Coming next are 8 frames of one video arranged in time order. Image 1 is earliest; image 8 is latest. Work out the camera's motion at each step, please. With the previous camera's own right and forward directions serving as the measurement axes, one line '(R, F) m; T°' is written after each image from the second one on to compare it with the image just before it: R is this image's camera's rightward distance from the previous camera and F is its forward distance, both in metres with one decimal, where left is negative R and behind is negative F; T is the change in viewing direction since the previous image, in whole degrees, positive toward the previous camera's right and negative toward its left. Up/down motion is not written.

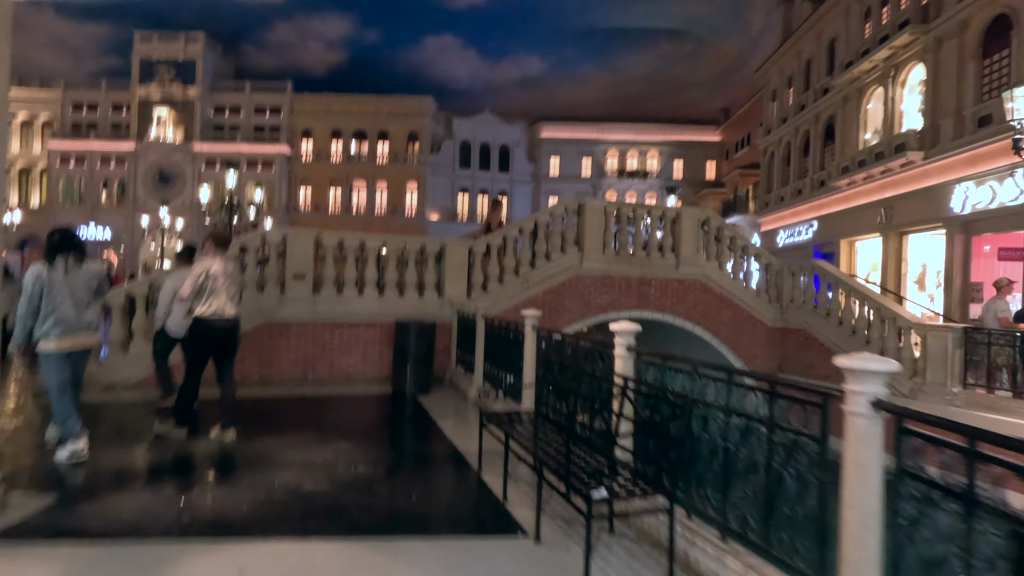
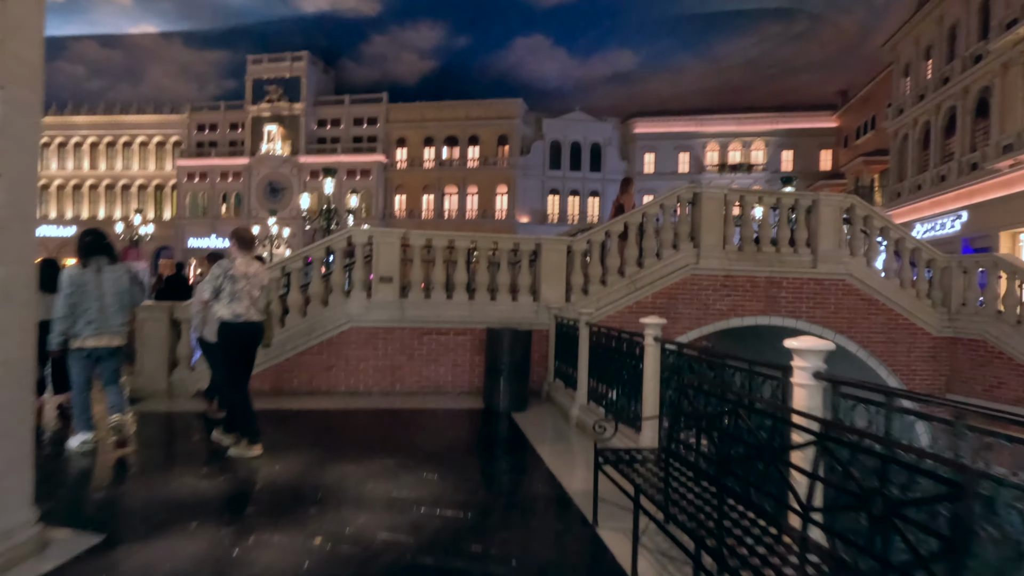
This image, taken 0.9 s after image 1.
(-0.2, +1.0) m; -9°
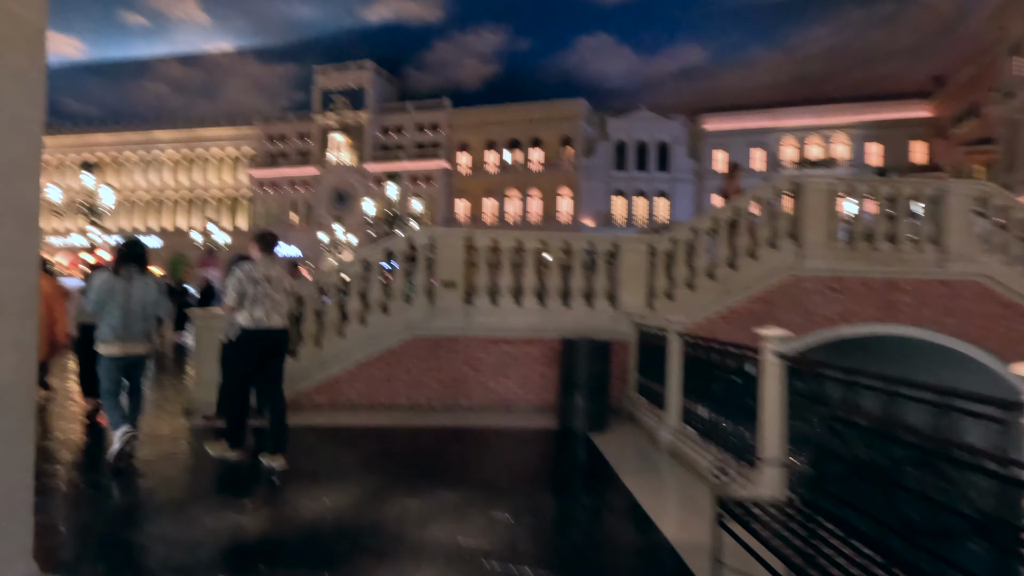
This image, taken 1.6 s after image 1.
(-0.2, +0.8) m; -6°
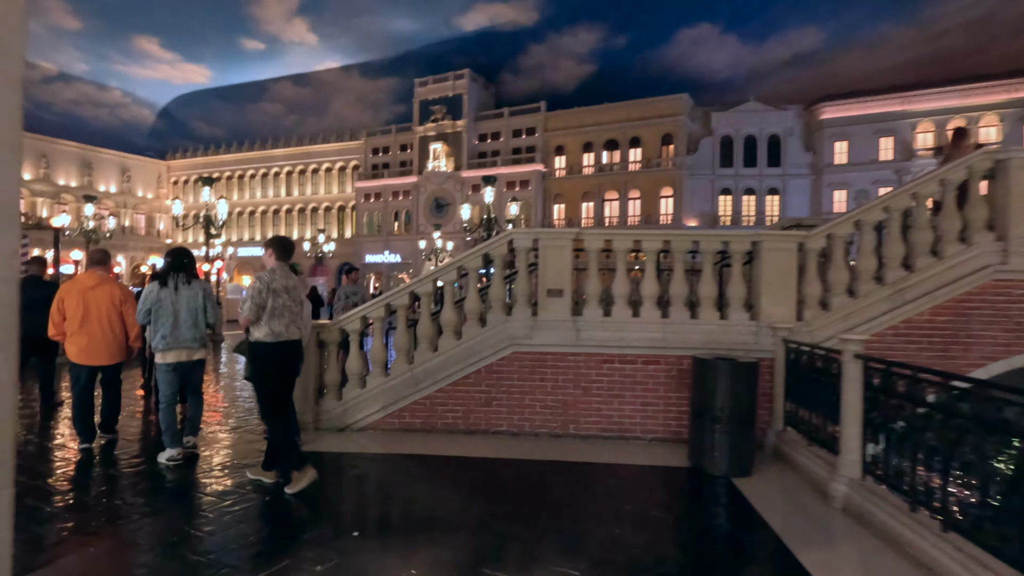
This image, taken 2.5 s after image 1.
(-0.3, +0.9) m; -10°
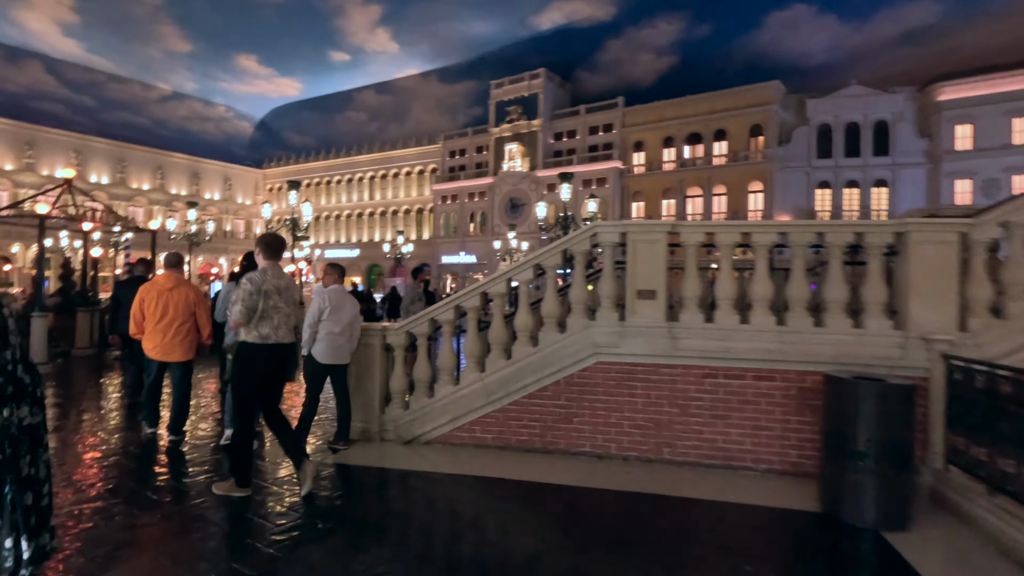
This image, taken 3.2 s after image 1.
(-0.1, +0.7) m; -8°
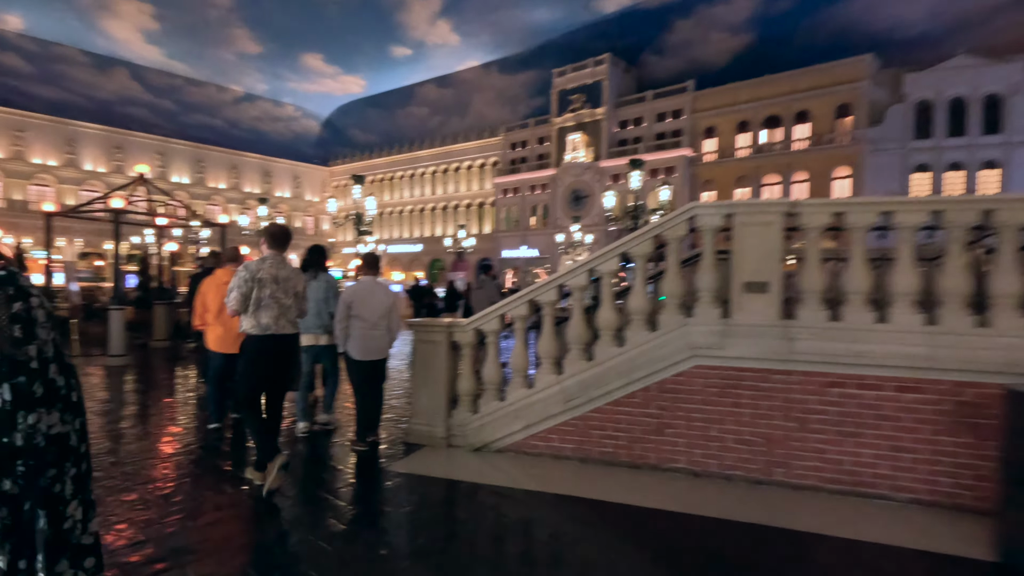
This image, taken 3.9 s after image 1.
(-0.2, +0.6) m; -6°
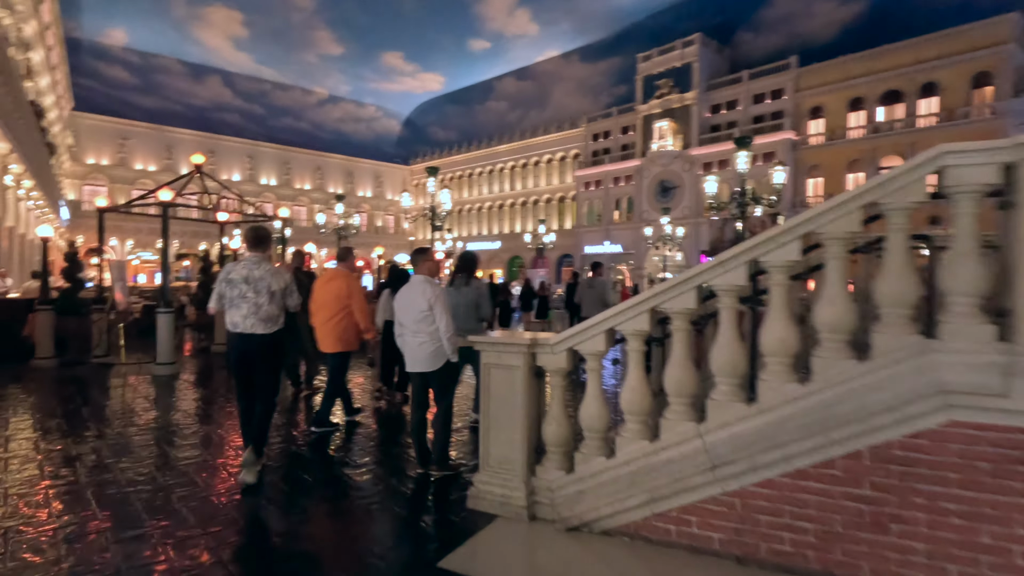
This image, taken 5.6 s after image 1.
(-0.2, +1.6) m; -8°
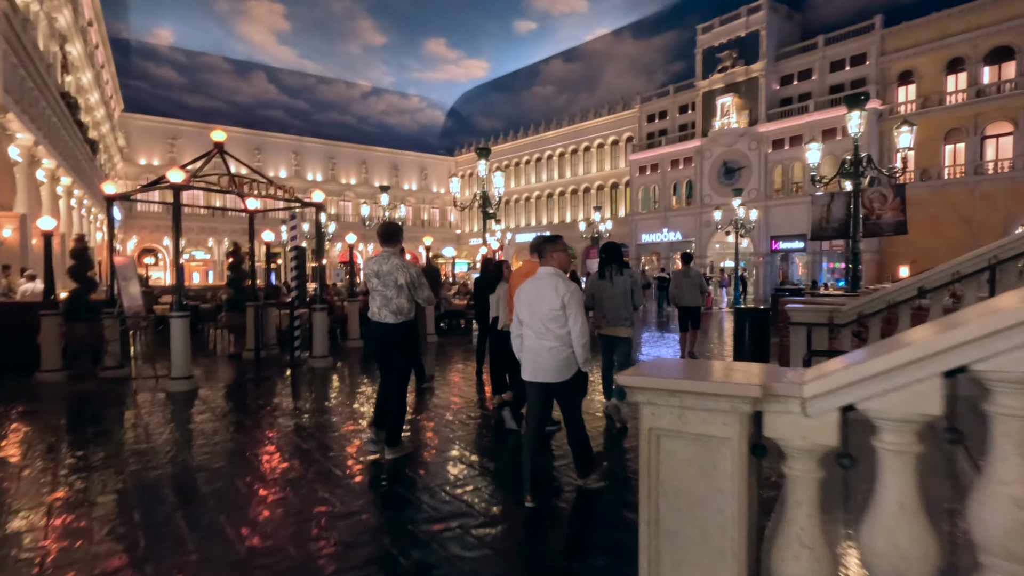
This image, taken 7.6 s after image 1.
(-0.6, +1.9) m; -5°
